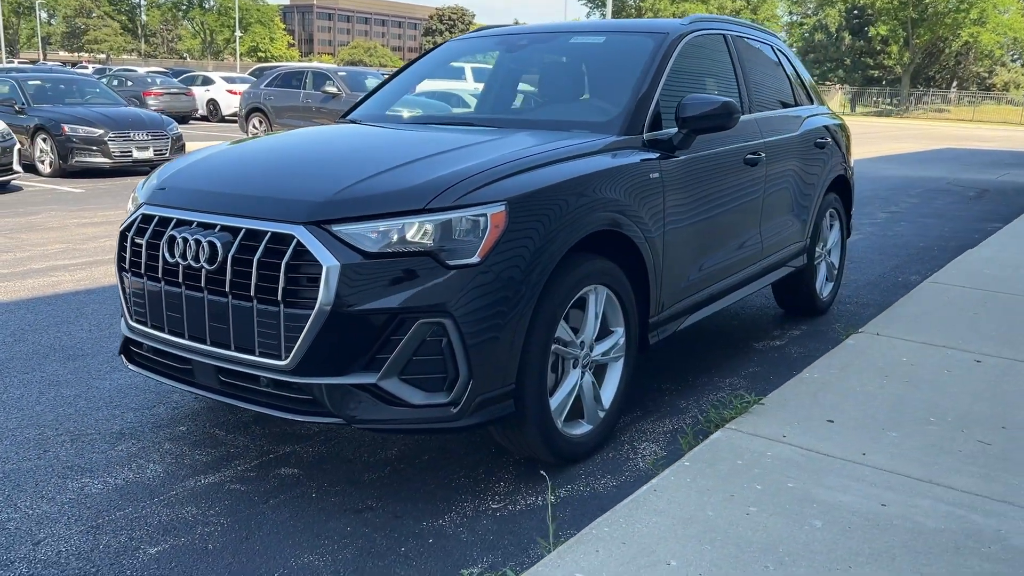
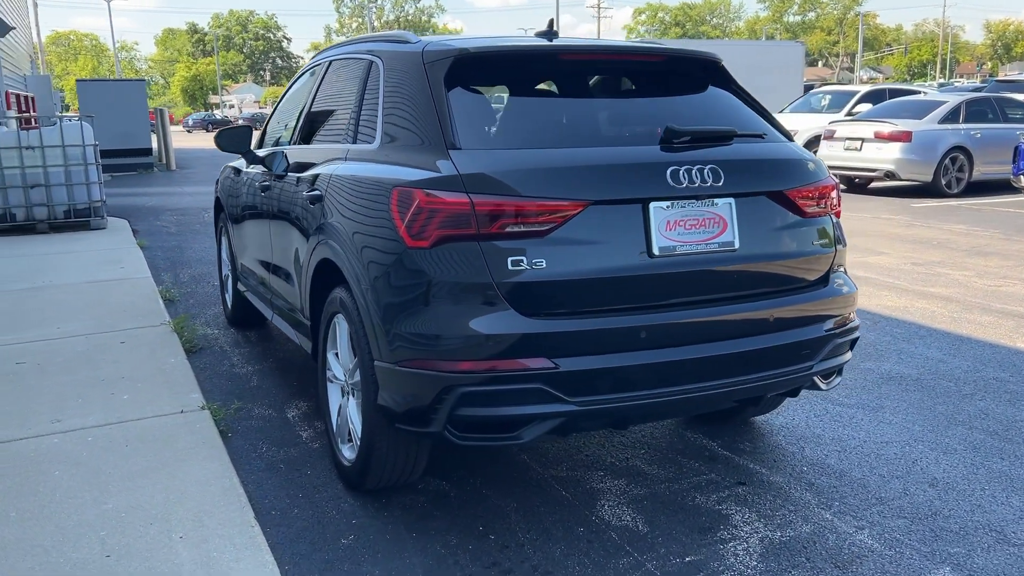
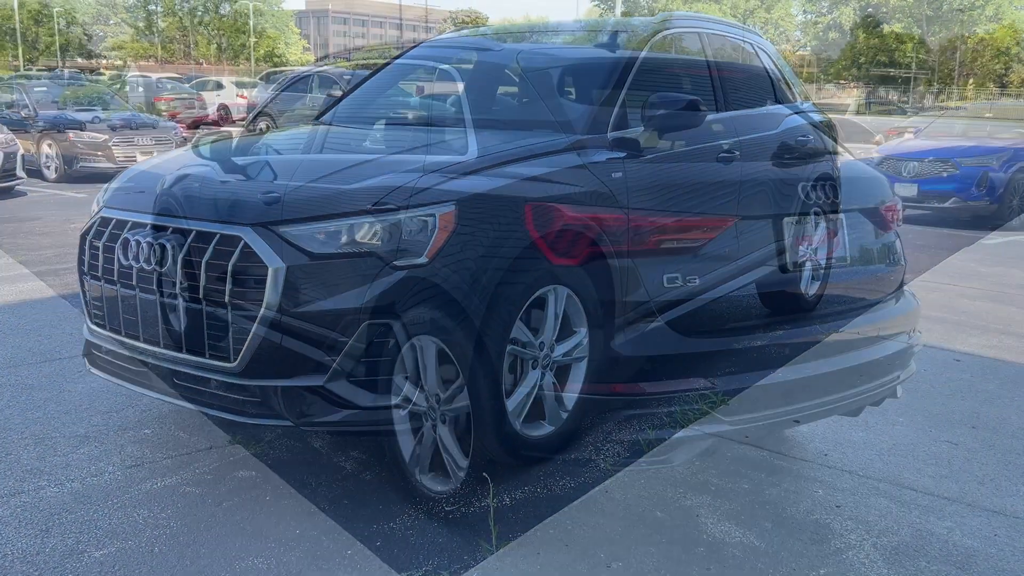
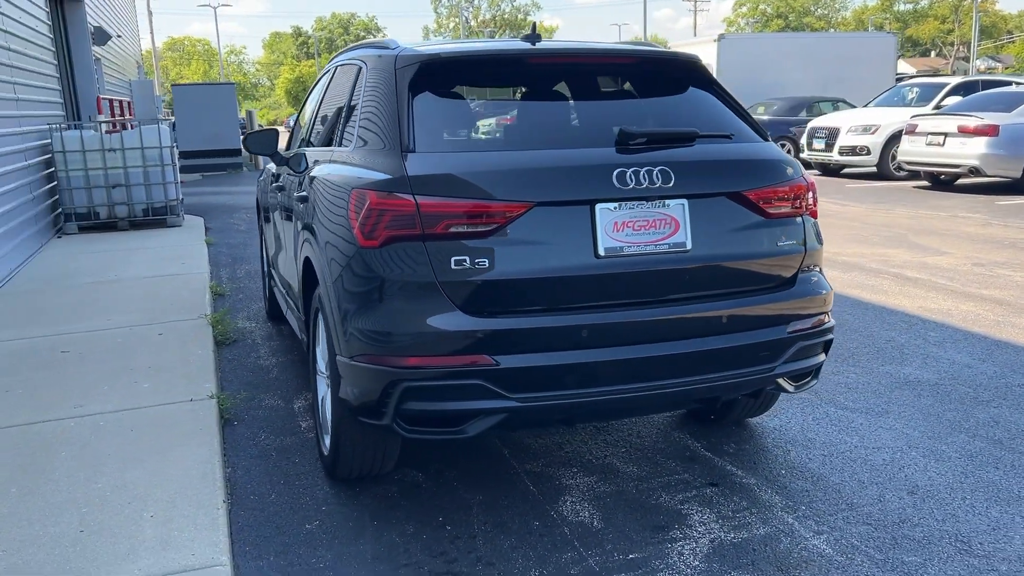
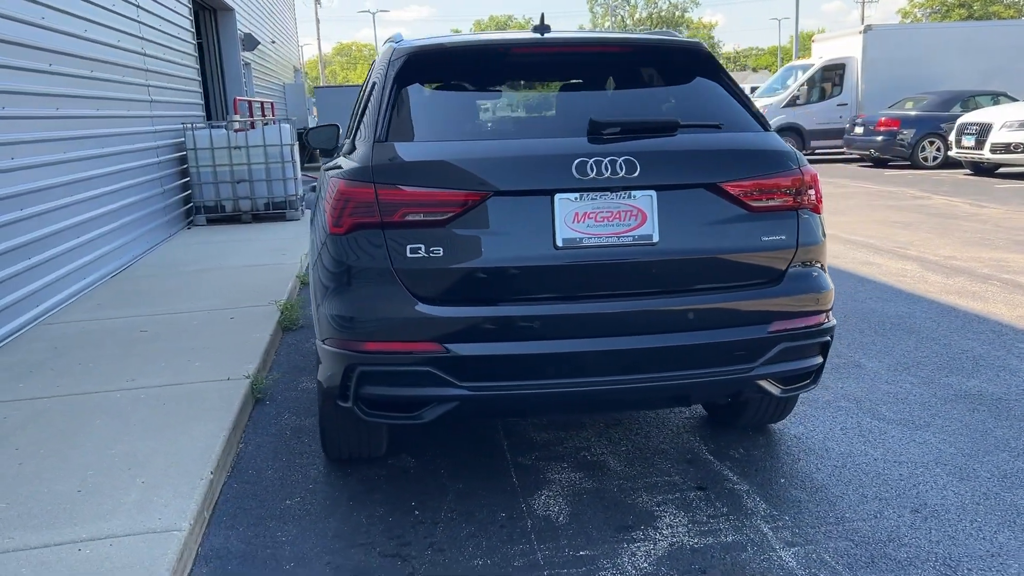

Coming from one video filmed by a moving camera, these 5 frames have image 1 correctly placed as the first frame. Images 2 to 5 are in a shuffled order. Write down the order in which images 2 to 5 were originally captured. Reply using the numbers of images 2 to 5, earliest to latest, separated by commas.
3, 2, 4, 5
